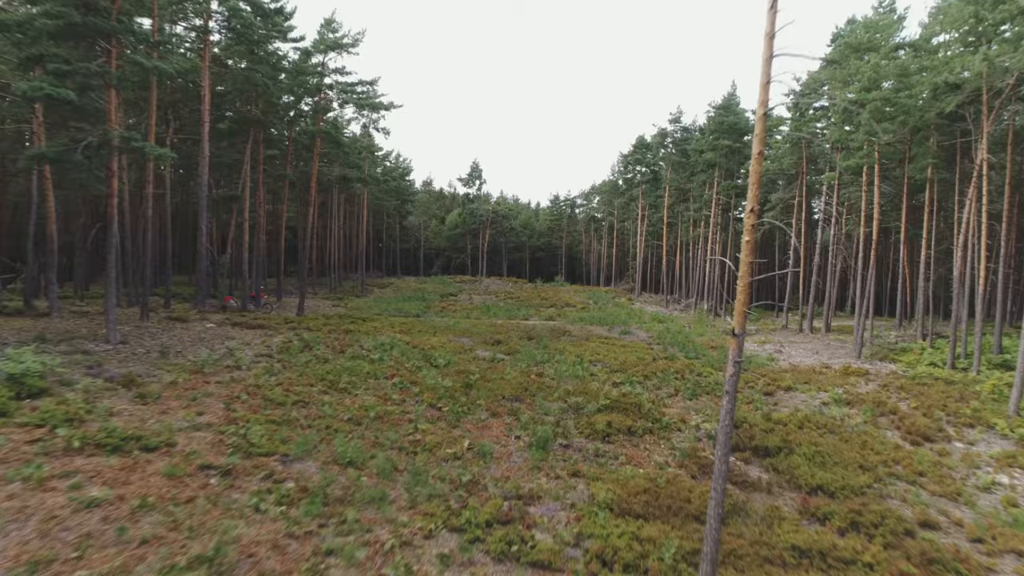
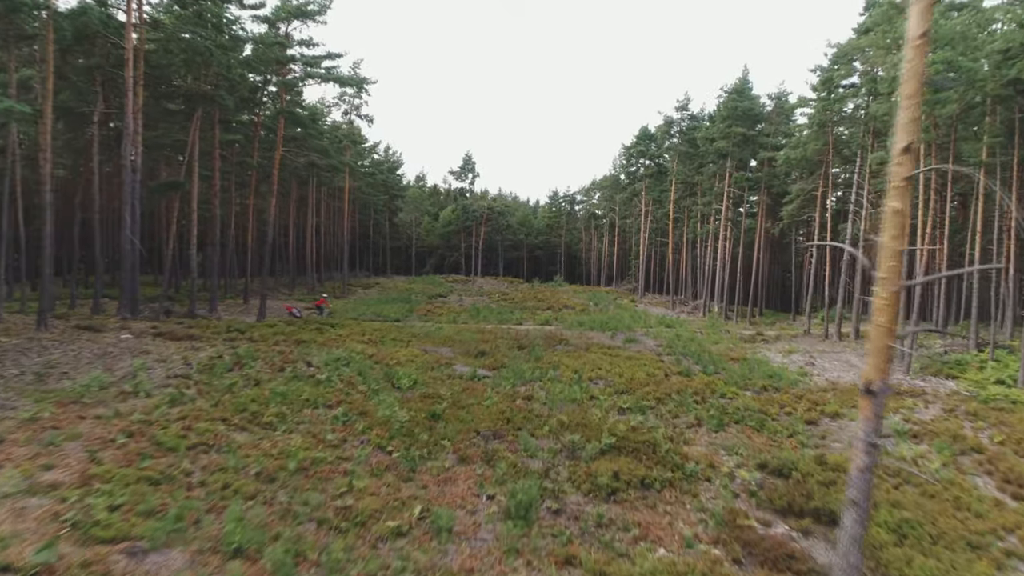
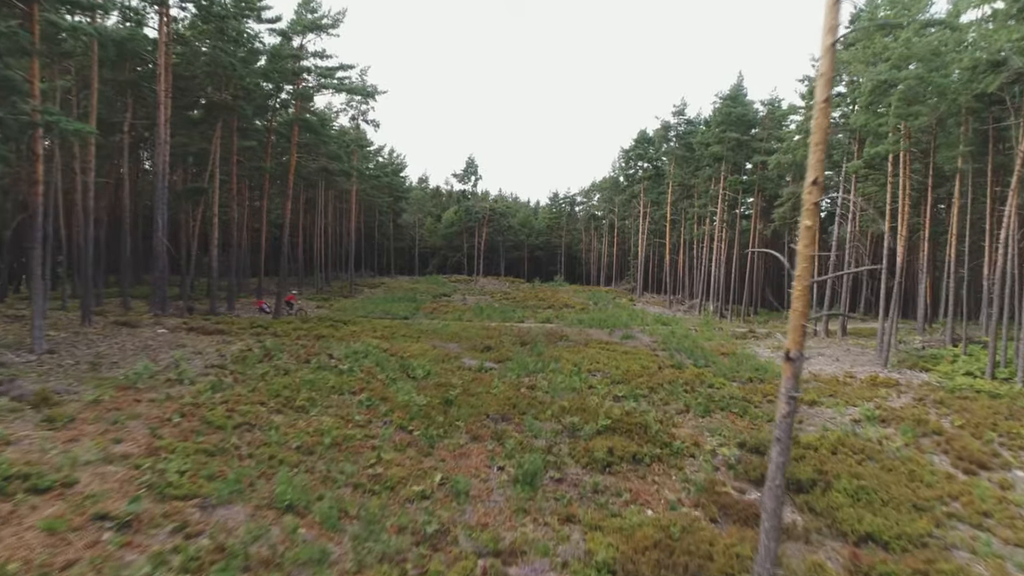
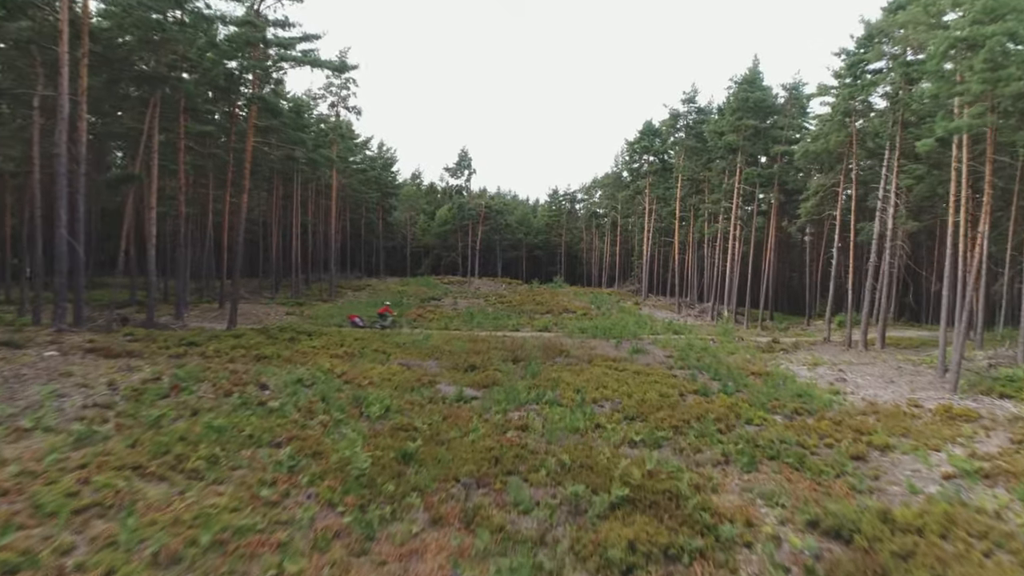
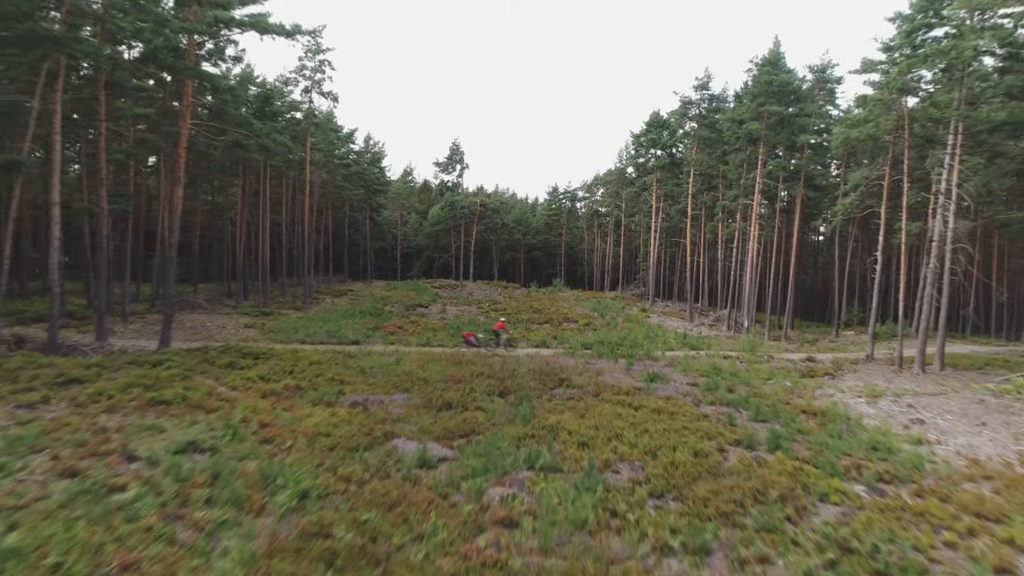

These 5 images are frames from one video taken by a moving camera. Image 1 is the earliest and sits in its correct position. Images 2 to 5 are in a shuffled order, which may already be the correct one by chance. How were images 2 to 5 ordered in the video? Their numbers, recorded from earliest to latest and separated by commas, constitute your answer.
3, 2, 4, 5
